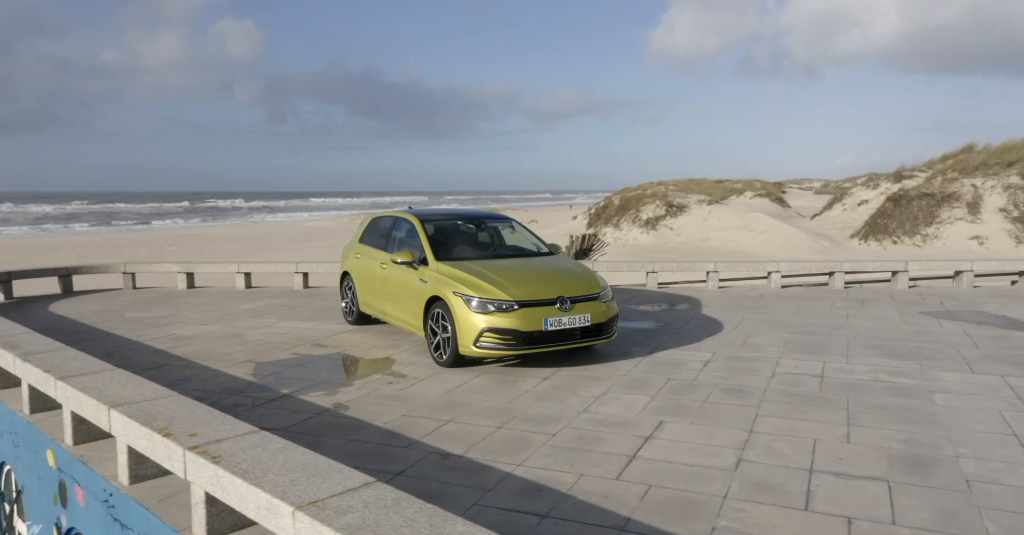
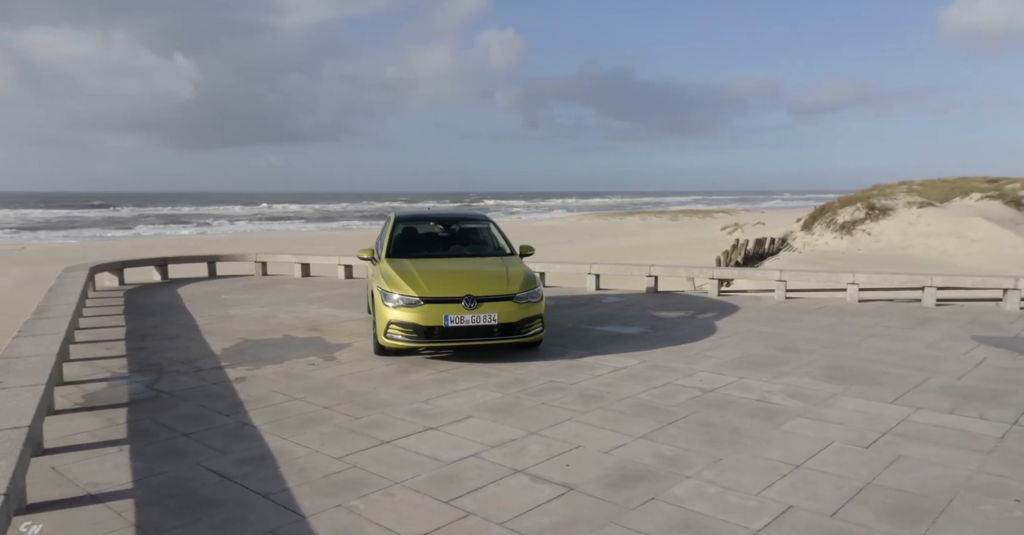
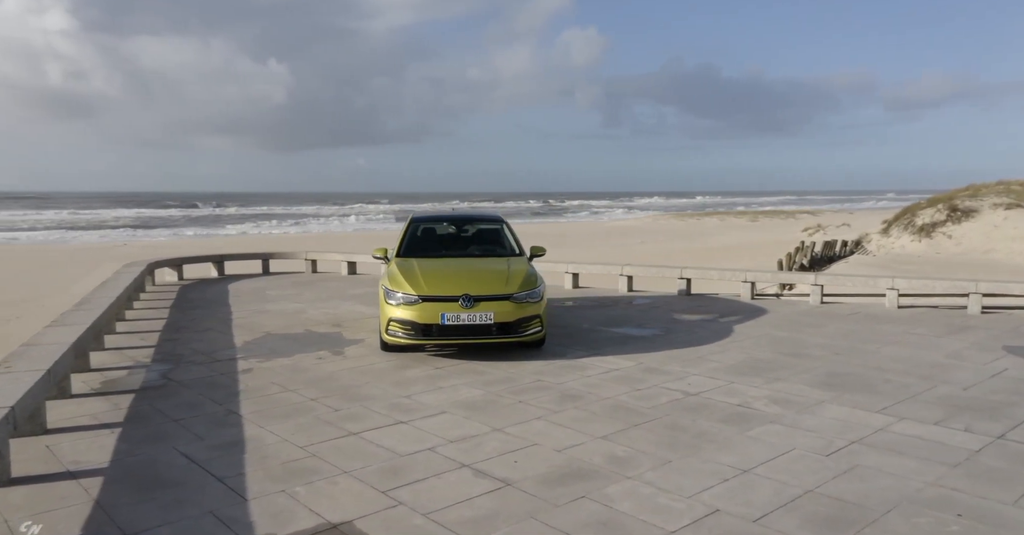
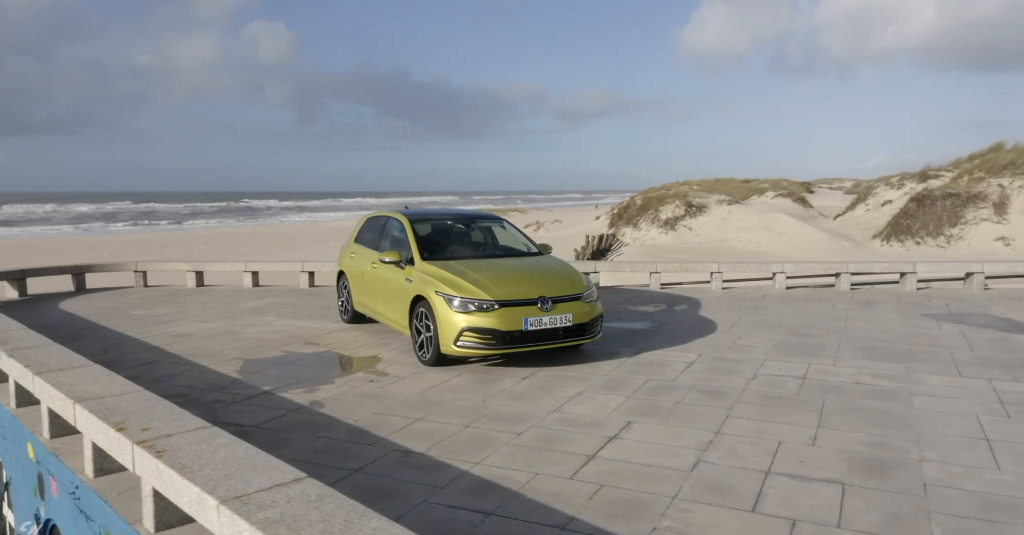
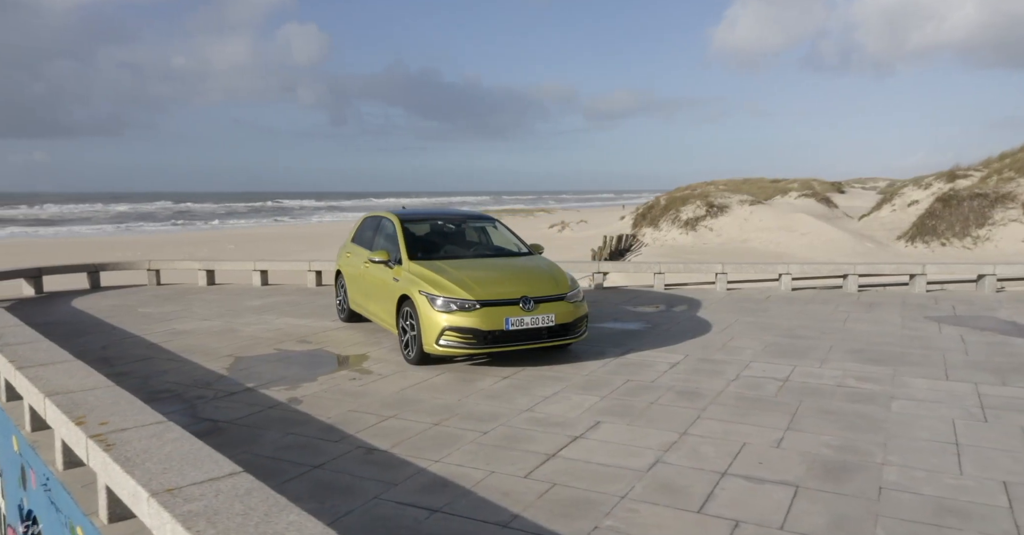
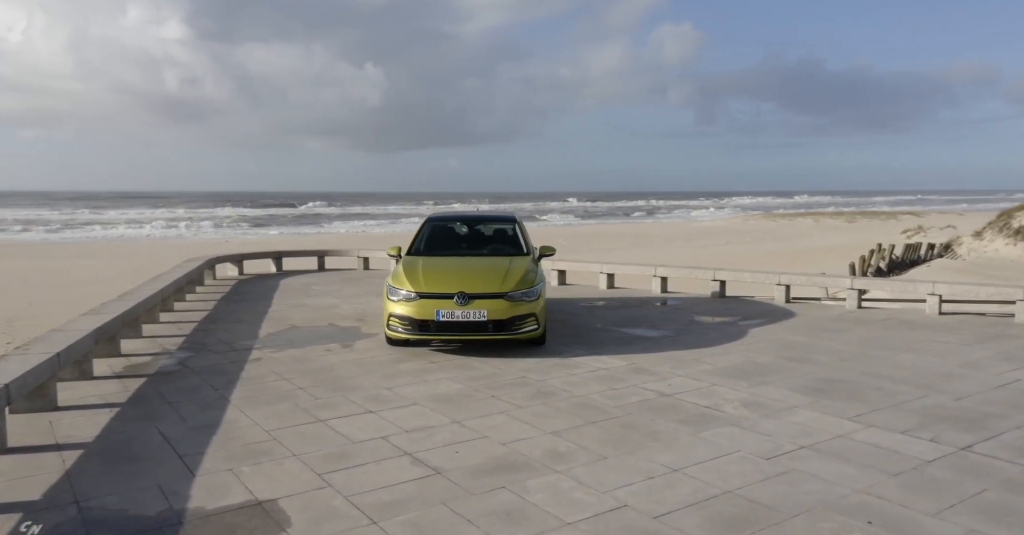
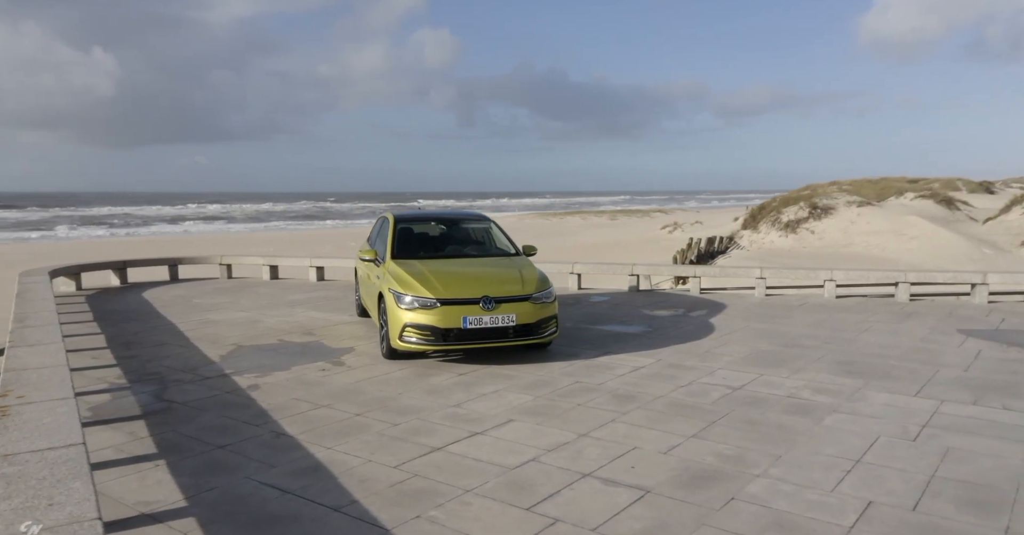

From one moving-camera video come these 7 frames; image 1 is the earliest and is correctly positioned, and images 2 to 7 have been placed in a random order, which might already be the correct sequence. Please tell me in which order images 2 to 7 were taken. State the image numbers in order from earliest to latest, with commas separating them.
4, 5, 7, 2, 3, 6
